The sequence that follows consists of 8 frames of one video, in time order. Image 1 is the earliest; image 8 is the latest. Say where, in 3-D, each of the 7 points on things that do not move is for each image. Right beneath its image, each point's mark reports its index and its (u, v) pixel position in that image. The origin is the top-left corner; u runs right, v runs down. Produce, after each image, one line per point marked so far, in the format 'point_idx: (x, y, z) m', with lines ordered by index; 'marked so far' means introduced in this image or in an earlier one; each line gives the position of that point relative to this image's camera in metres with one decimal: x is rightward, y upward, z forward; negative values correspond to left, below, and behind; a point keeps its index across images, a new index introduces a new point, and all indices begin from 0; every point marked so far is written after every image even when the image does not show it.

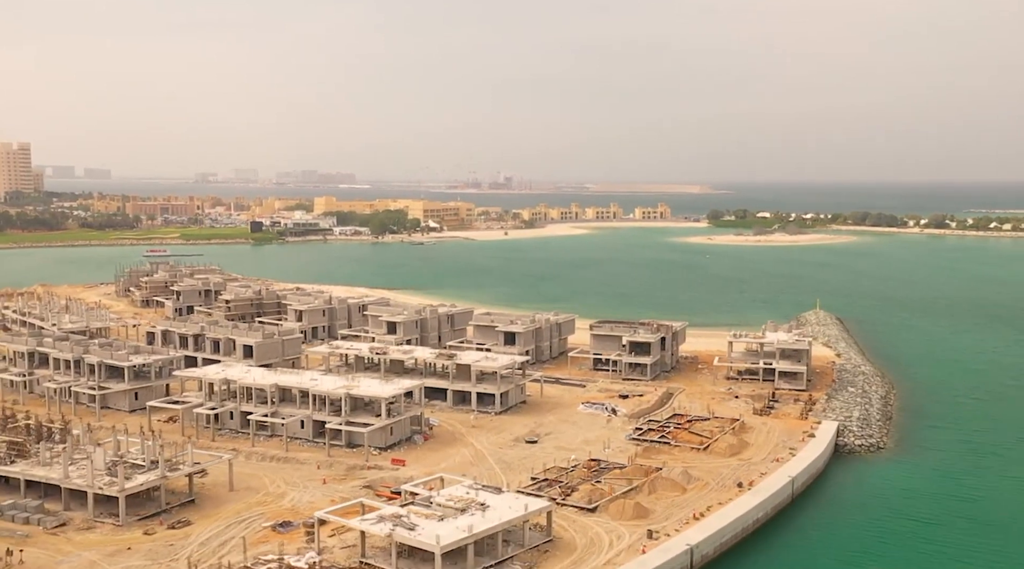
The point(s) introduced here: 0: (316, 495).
0: (-2.8, -3.0, +13.9) m
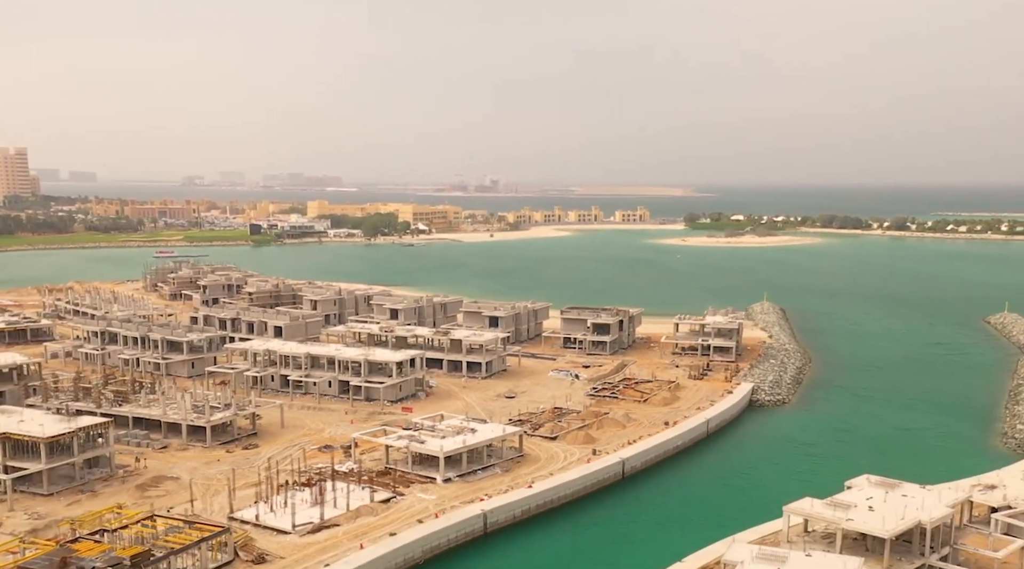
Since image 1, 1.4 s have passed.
0: (-3.2, -2.8, +18.5) m
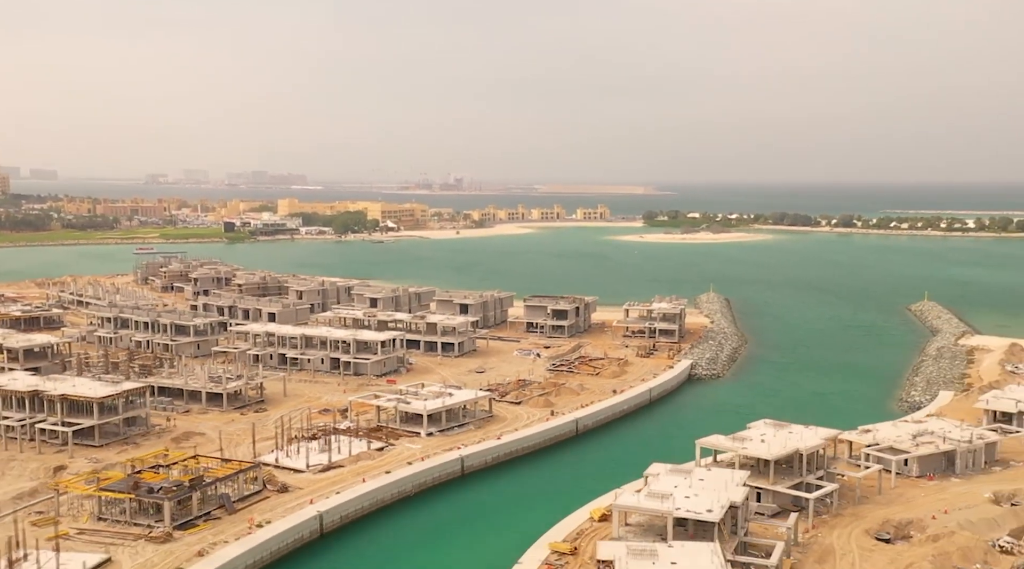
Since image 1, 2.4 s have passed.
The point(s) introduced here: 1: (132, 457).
0: (-3.9, -2.5, +21.5) m
1: (-6.7, -3.0, +16.5) m
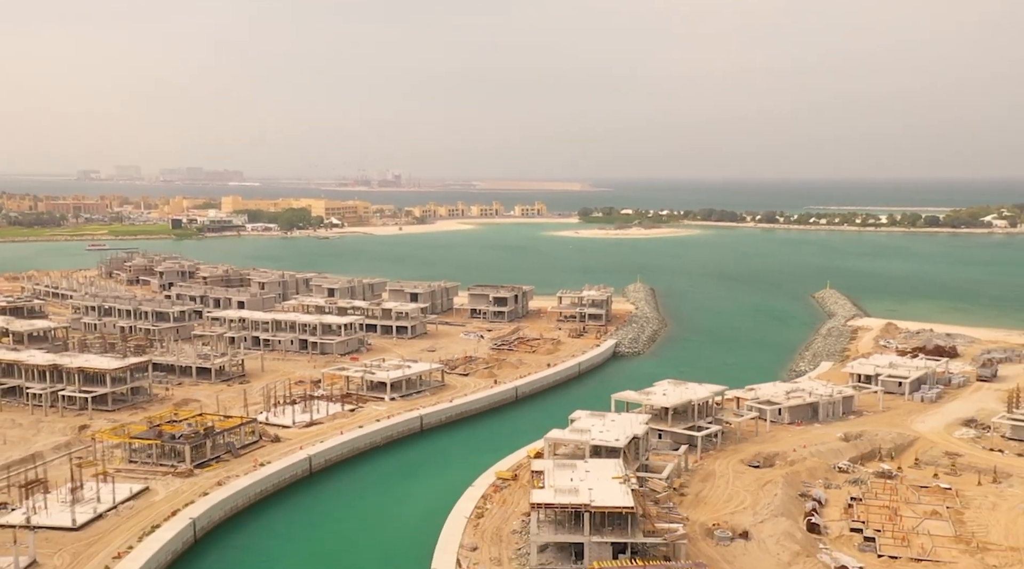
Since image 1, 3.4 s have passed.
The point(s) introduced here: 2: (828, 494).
0: (-5.2, -2.3, +24.9) m
1: (-7.7, -2.8, +19.7) m
2: (+5.3, -3.5, +15.6) m
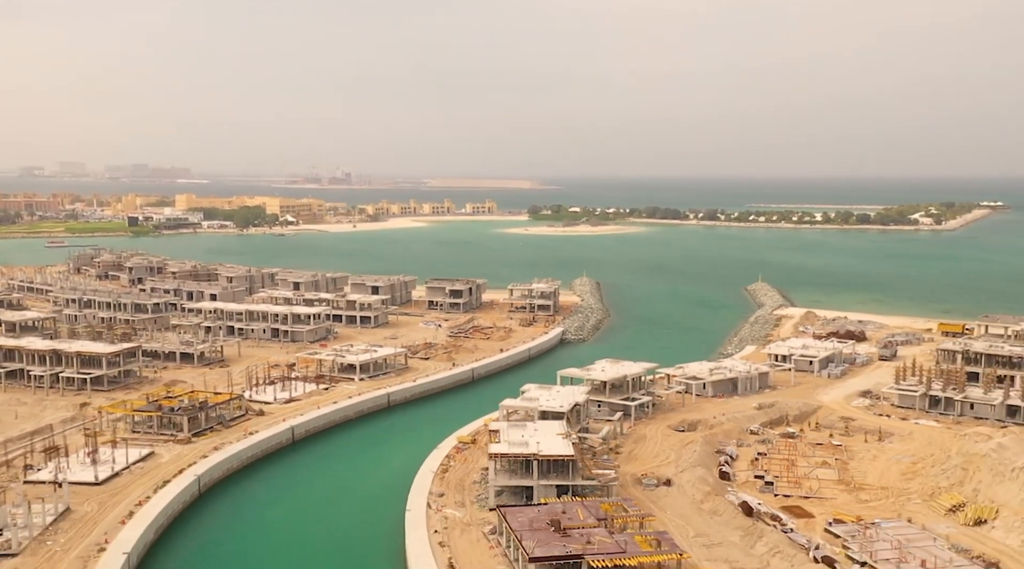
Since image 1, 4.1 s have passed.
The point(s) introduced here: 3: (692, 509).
0: (-6.5, -2.0, +27.2) m
1: (-8.7, -2.6, +21.9) m
2: (+4.5, -3.3, +18.5) m
3: (+2.9, -3.6, +15.2) m
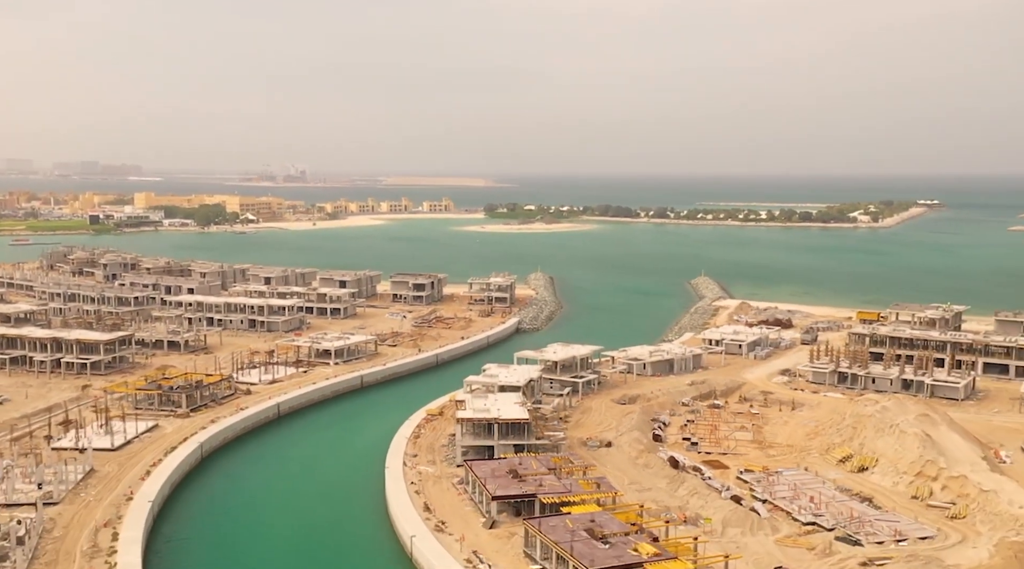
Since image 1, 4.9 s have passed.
0: (-7.8, -1.8, +29.6) m
1: (-9.7, -2.4, +24.2) m
2: (+3.6, -3.1, +21.4) m
3: (+2.2, -3.4, +18.1) m
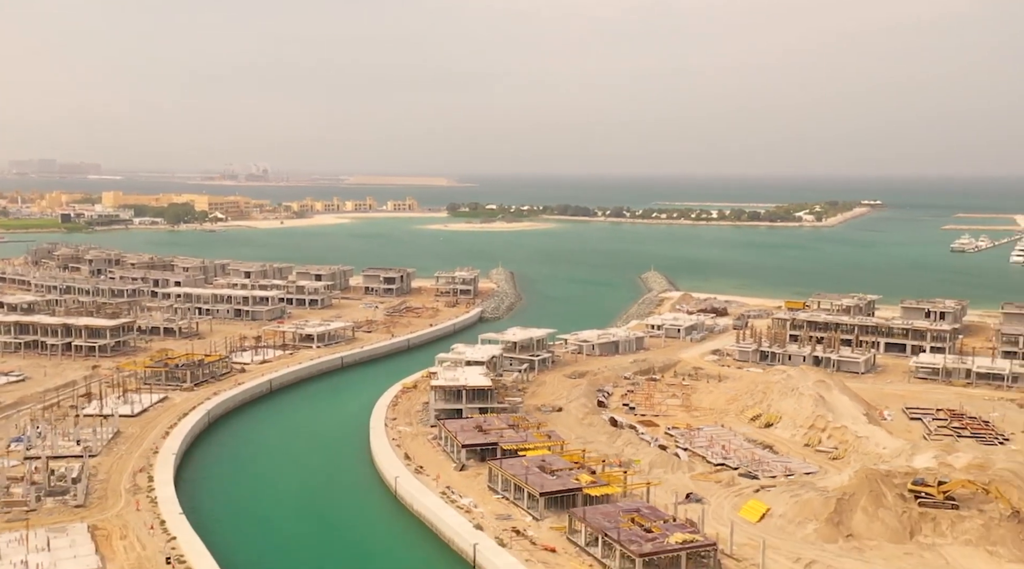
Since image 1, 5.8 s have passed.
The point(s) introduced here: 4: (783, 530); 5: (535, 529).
0: (-9.0, -1.6, +32.5) m
1: (-10.7, -2.1, +27.1) m
2: (+2.7, -2.8, +24.9) m
3: (+1.4, -3.2, +21.5) m
4: (+4.3, -3.9, +14.9) m
5: (+0.4, -4.0, +15.2) m
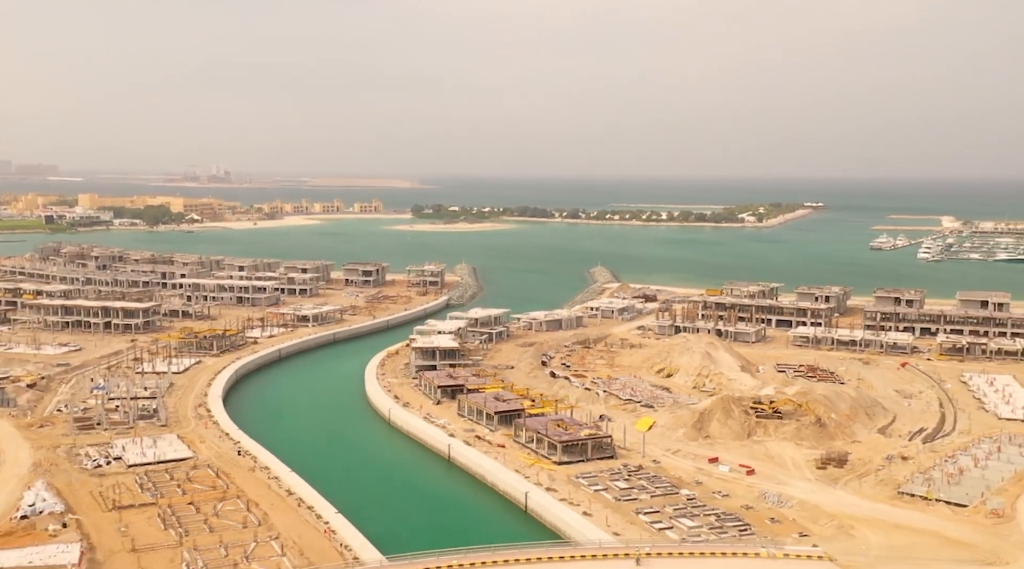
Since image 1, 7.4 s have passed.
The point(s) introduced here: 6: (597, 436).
0: (-10.6, -1.2, +38.6) m
1: (-12.1, -1.7, +33.1) m
2: (+1.4, -2.3, +31.5) m
3: (+0.3, -2.7, +28.0) m
4: (+3.5, -3.4, +21.6) m
5: (-0.5, -3.5, +21.7) m
6: (+1.8, -3.2, +19.9) m
